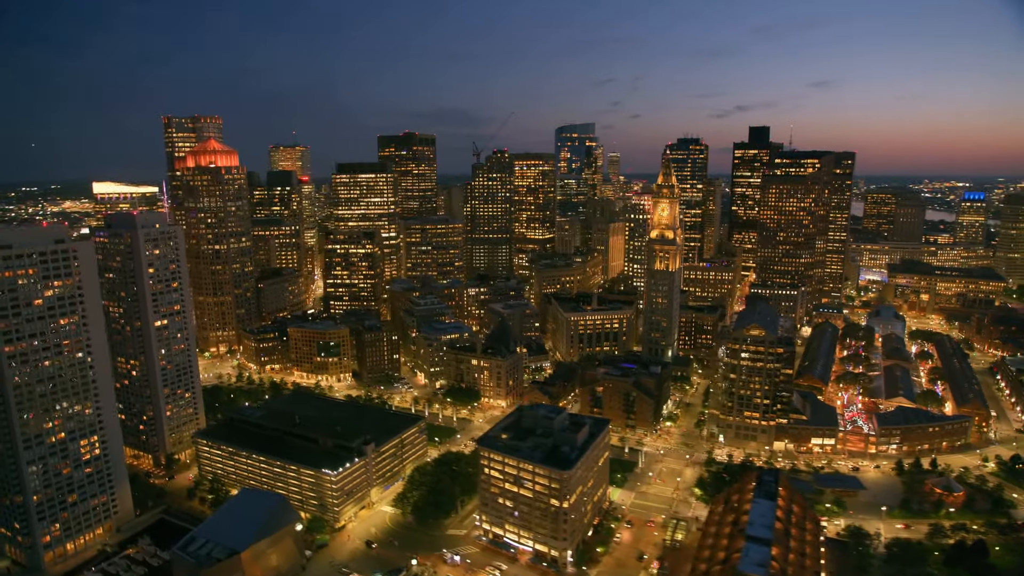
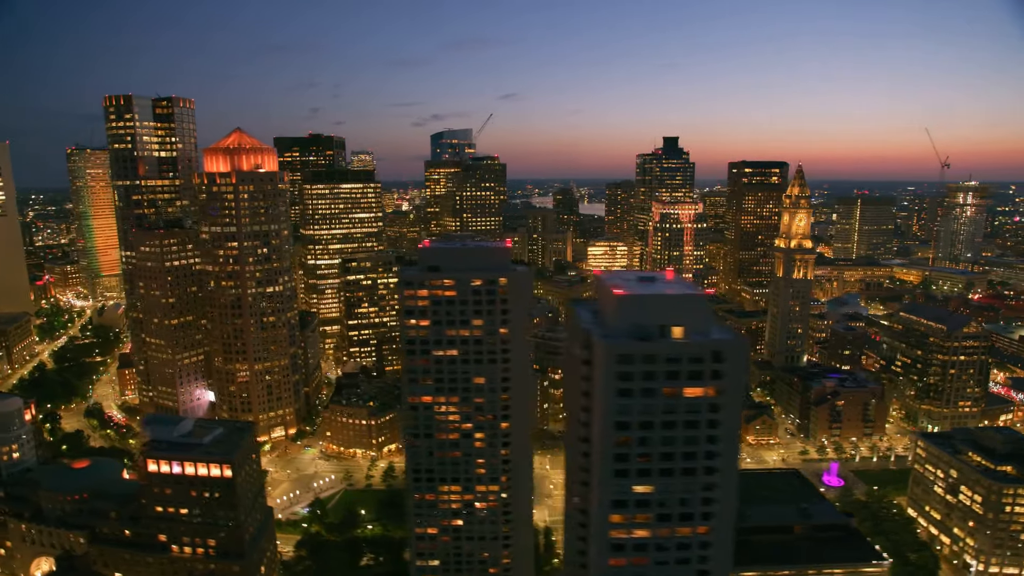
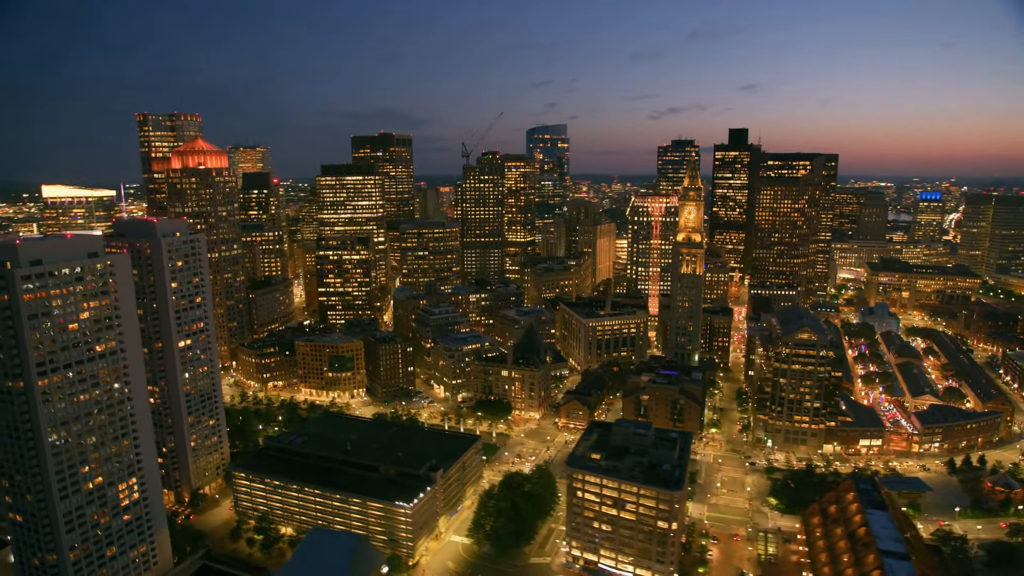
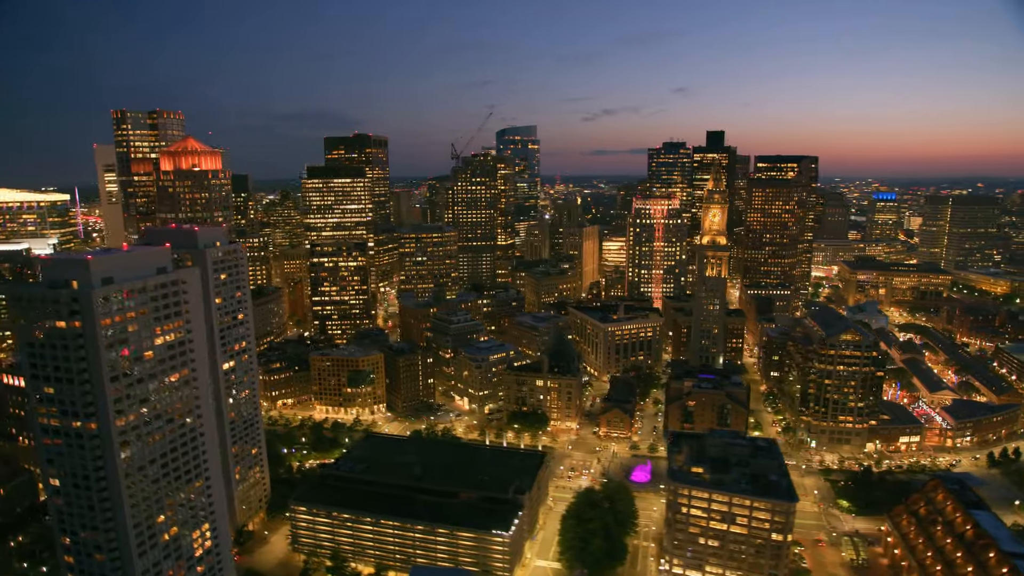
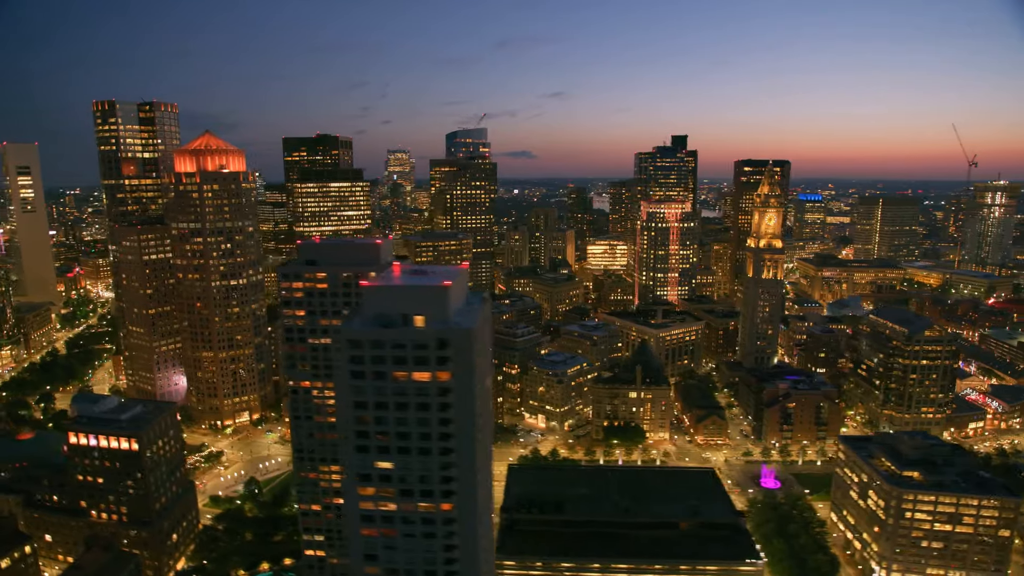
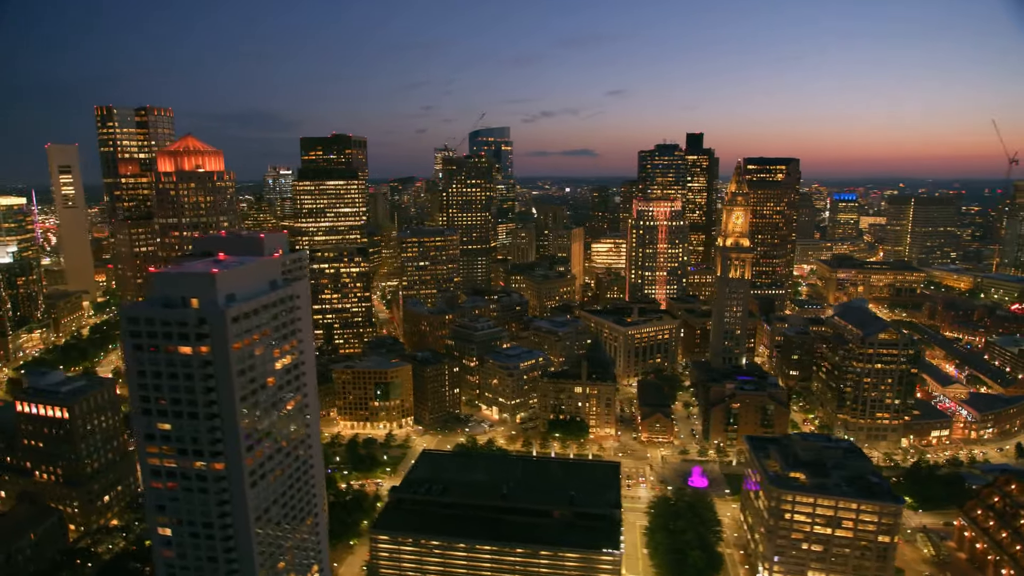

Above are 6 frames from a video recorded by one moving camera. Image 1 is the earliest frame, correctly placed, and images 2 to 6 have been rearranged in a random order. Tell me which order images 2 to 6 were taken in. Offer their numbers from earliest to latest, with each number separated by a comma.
3, 4, 6, 5, 2
